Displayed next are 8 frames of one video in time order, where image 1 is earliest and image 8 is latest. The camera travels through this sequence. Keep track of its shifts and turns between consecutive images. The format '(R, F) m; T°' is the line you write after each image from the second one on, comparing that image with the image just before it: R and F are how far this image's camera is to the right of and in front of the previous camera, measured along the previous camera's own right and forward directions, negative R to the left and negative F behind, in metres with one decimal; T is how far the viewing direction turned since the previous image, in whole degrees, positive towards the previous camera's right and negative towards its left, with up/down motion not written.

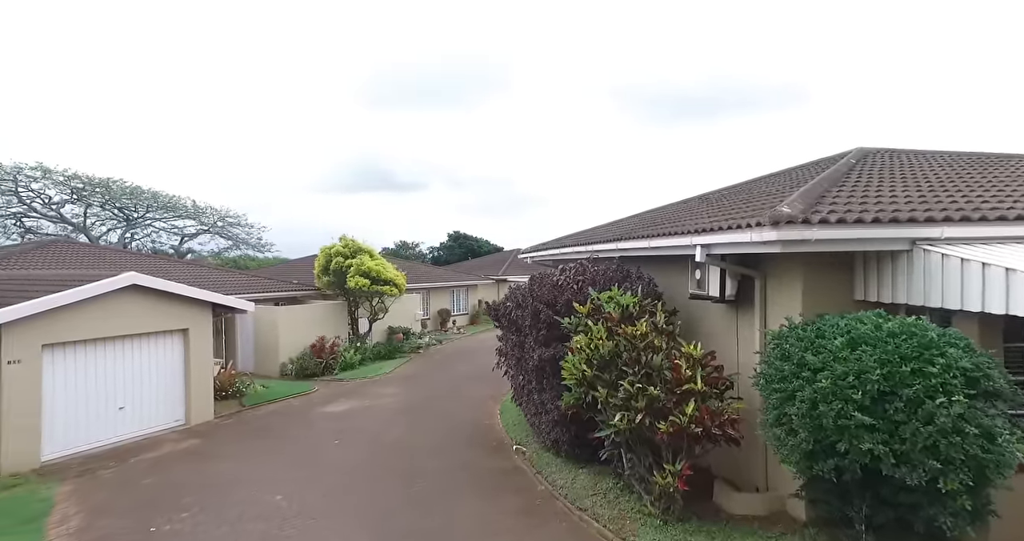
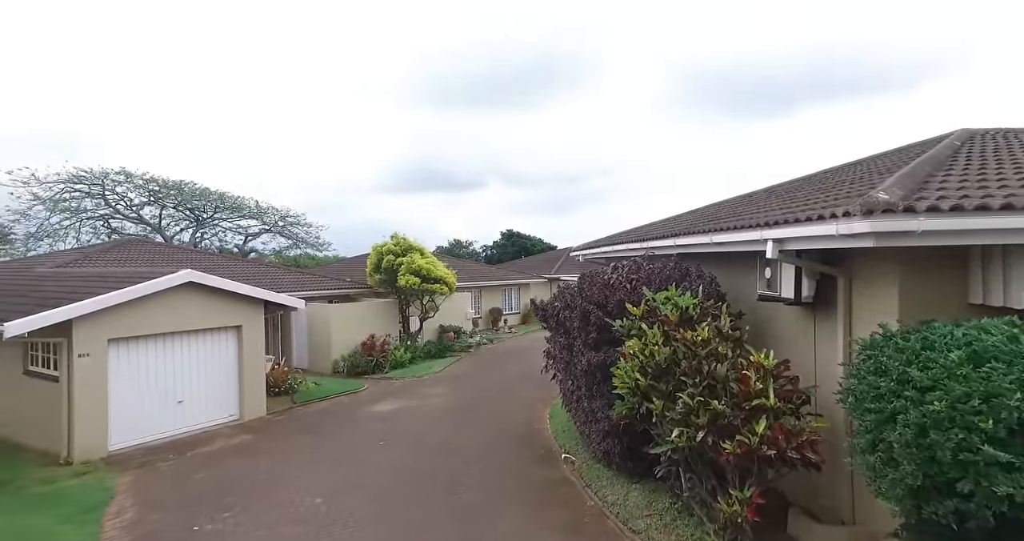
(+0.1, +0.4) m; -6°
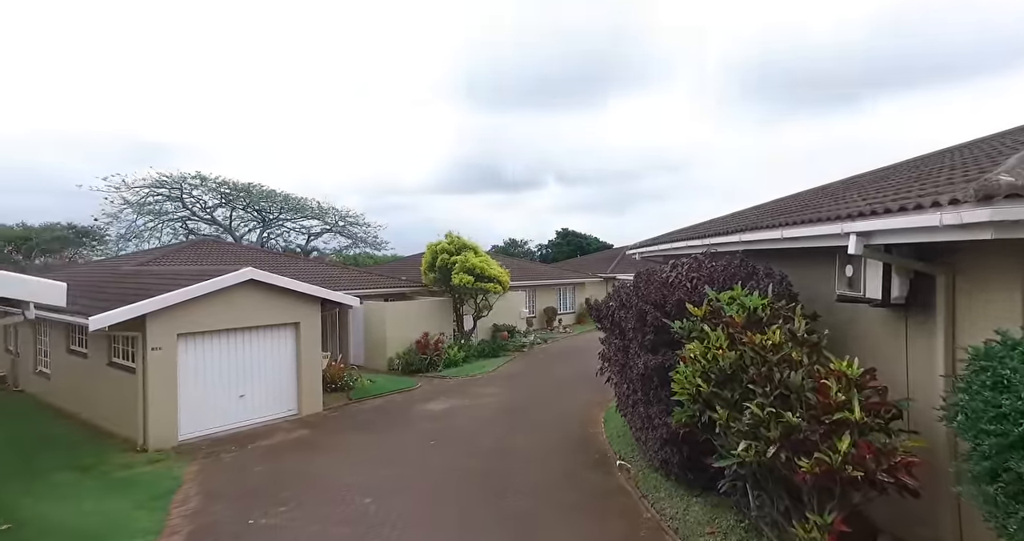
(0.0, +0.2) m; -6°
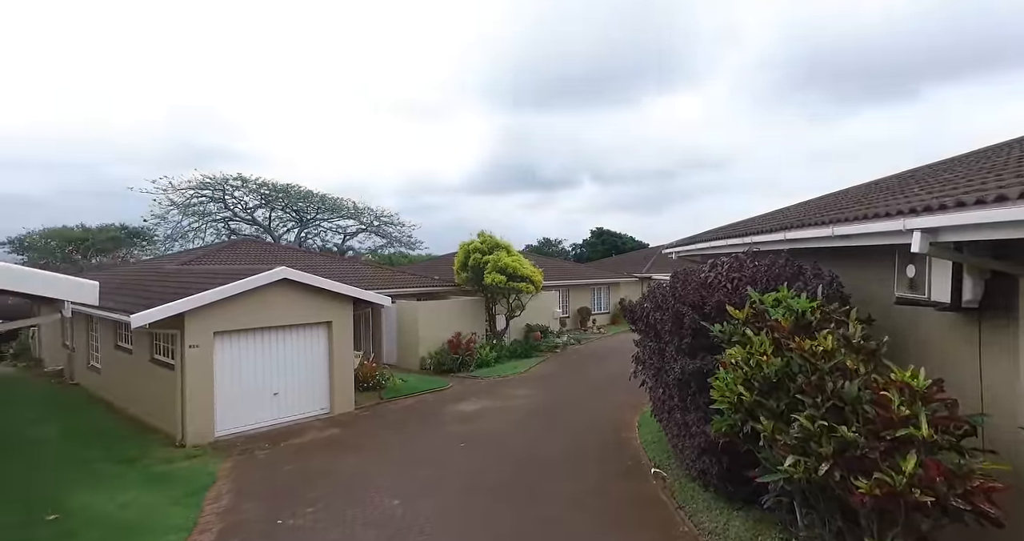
(0.0, +0.2) m; -4°
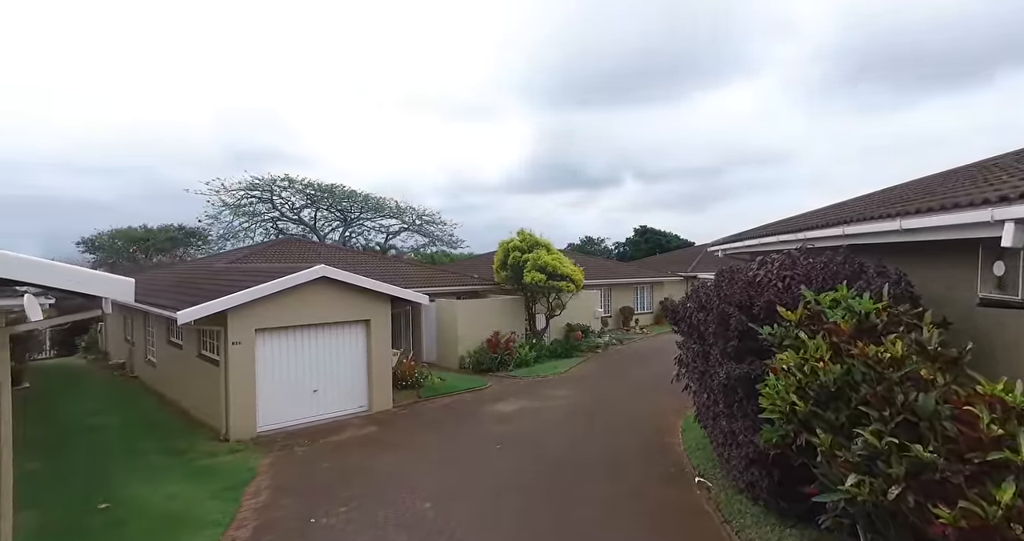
(+0.1, +0.2) m; -4°
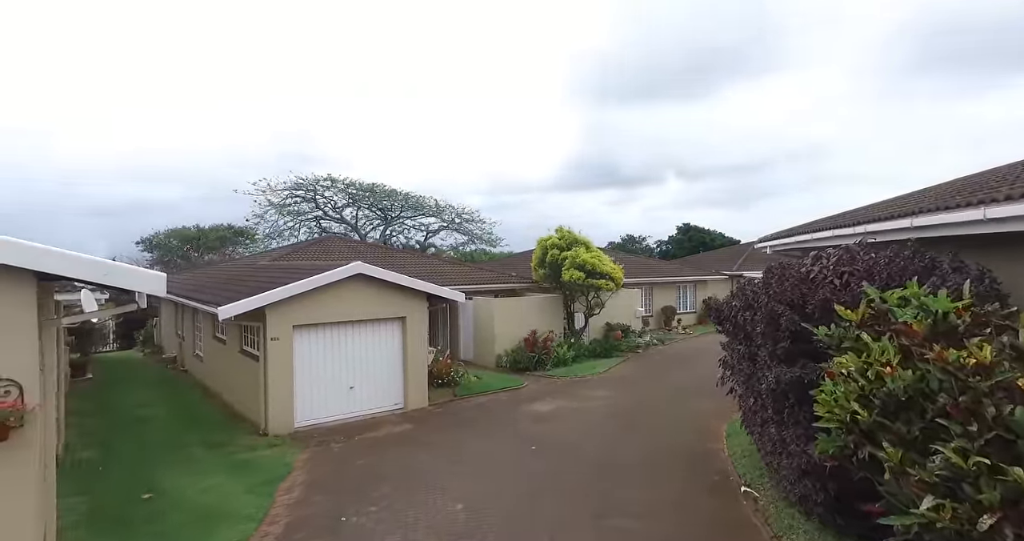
(+0.1, +0.2) m; -4°
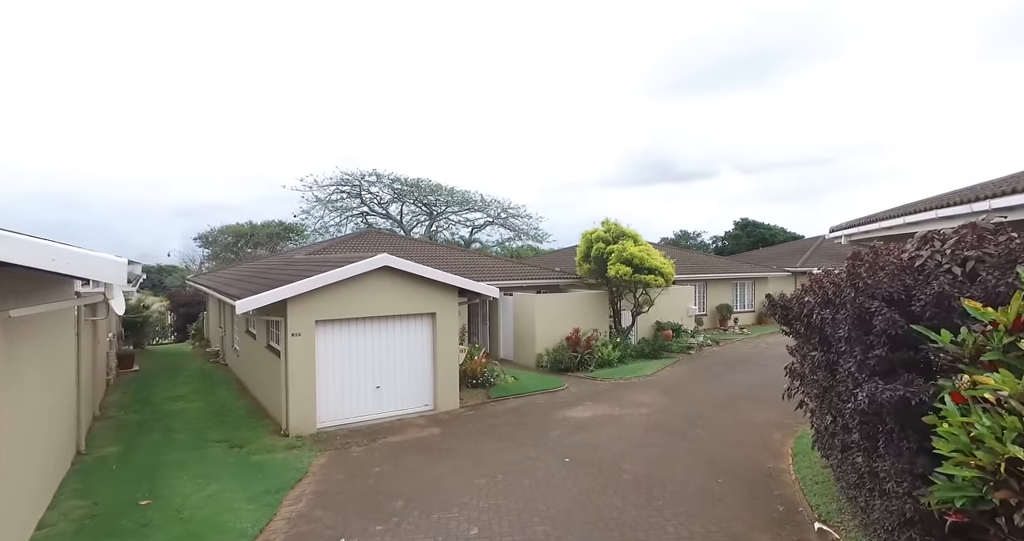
(+0.2, +0.9) m; -5°
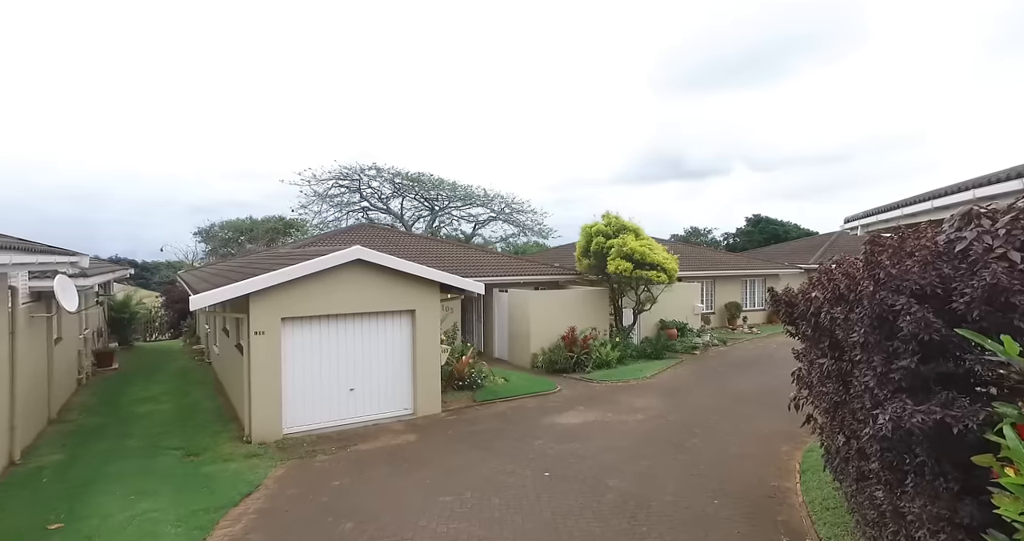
(+0.5, +0.8) m; -1°
